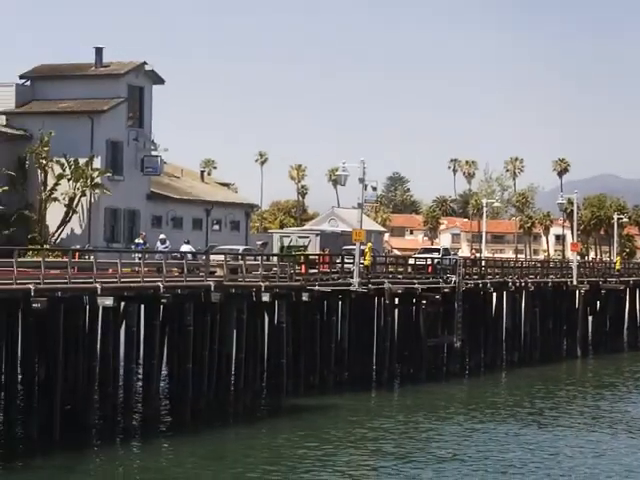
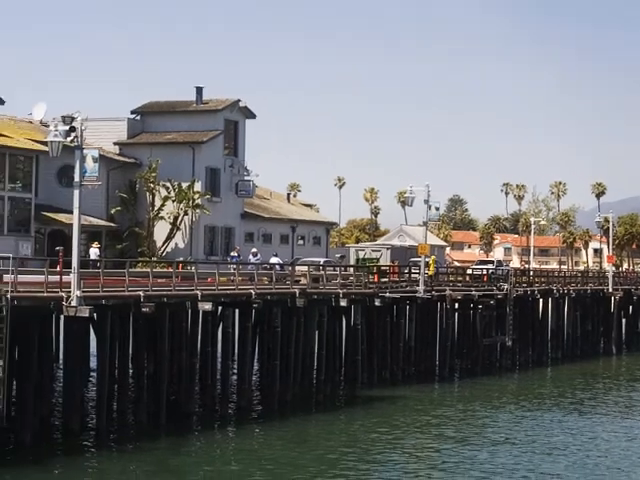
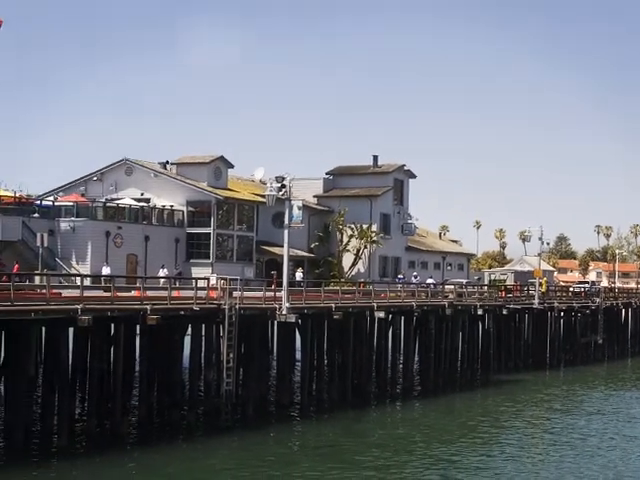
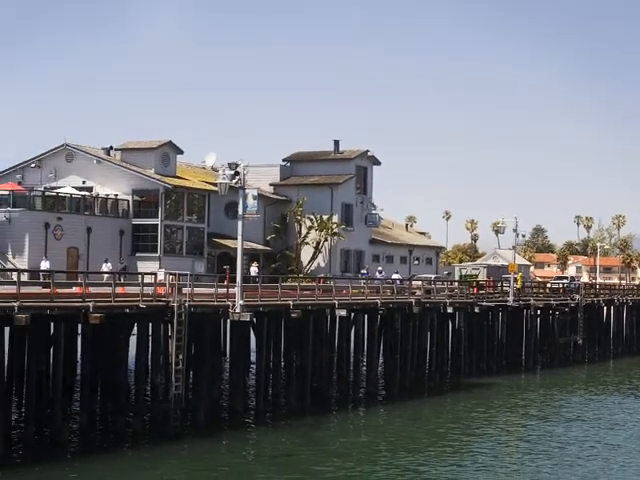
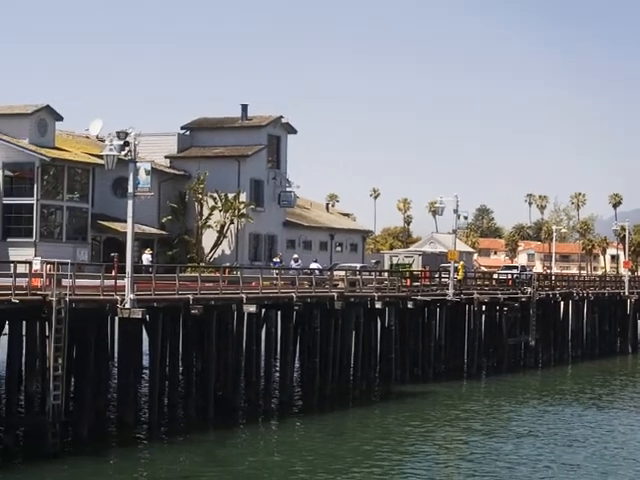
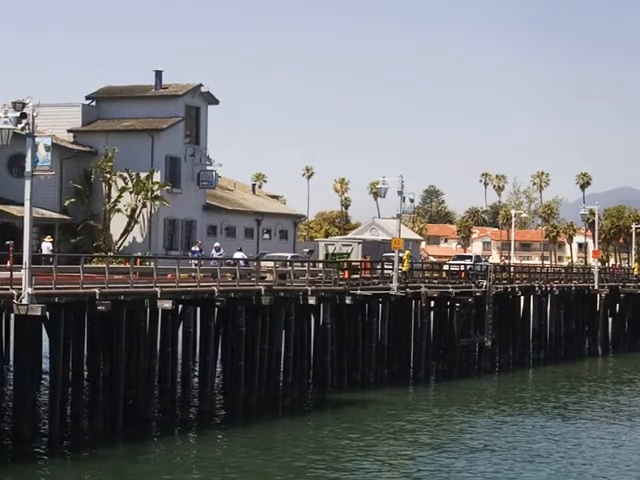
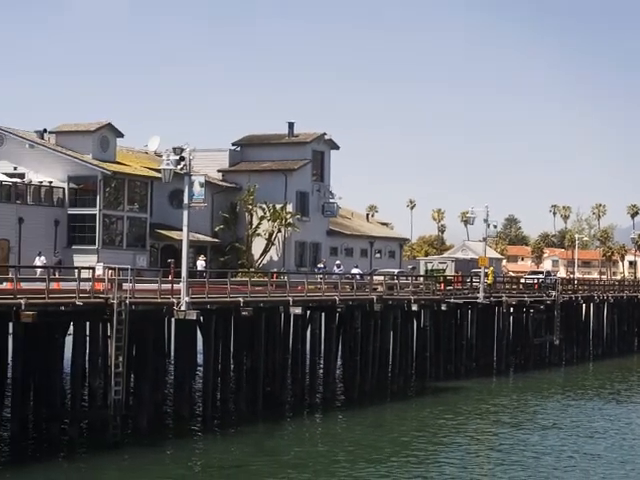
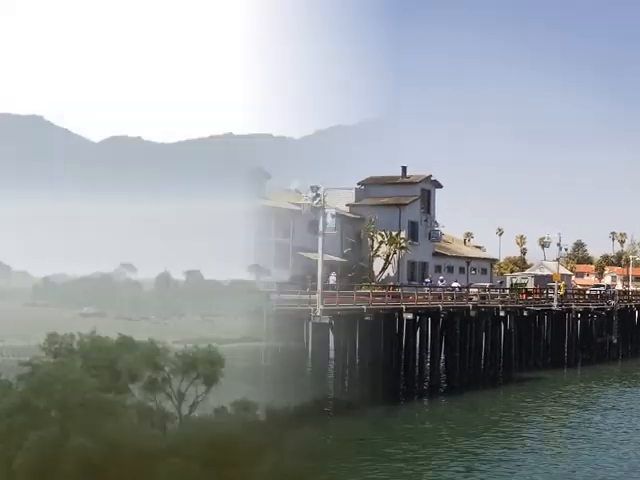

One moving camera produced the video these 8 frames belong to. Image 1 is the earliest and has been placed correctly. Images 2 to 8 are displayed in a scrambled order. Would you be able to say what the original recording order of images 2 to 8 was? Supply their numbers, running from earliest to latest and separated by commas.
6, 2, 5, 7, 4, 3, 8
